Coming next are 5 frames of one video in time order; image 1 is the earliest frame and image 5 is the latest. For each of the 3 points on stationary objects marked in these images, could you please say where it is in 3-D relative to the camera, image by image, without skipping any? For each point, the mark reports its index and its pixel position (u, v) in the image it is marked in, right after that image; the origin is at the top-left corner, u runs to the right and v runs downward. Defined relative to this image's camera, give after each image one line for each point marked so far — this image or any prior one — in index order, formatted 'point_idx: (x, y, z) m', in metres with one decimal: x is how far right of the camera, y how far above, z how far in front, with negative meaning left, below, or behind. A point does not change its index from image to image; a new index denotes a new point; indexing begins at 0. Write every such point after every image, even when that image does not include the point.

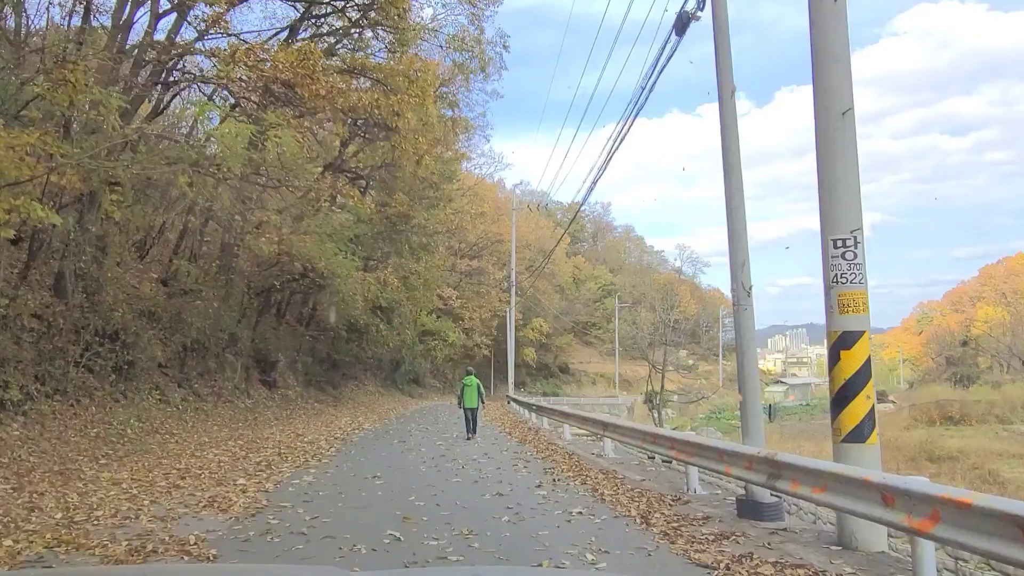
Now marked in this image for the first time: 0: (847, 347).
0: (+2.4, -0.4, +5.3) m
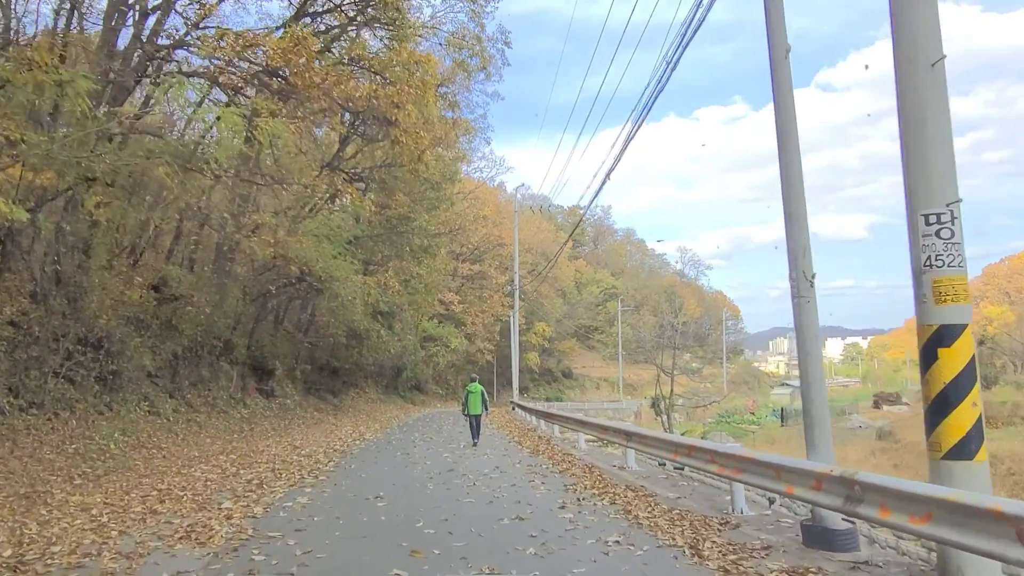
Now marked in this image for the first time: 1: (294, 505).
0: (+2.5, -0.3, +4.4) m
1: (-2.2, -2.2, +7.4) m
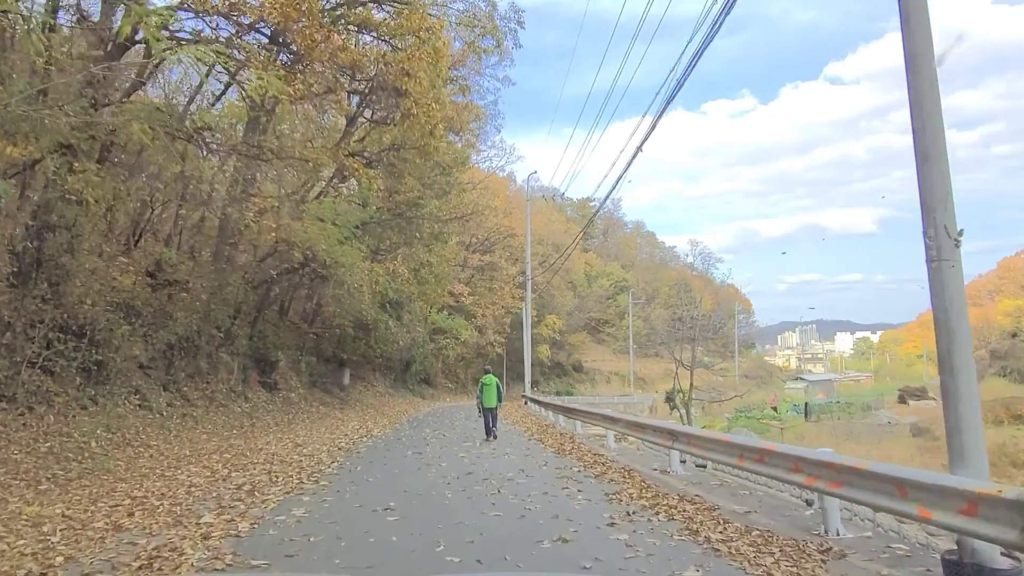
0: (+2.8, -0.1, +3.1) m
1: (-1.9, -1.9, +6.2) m
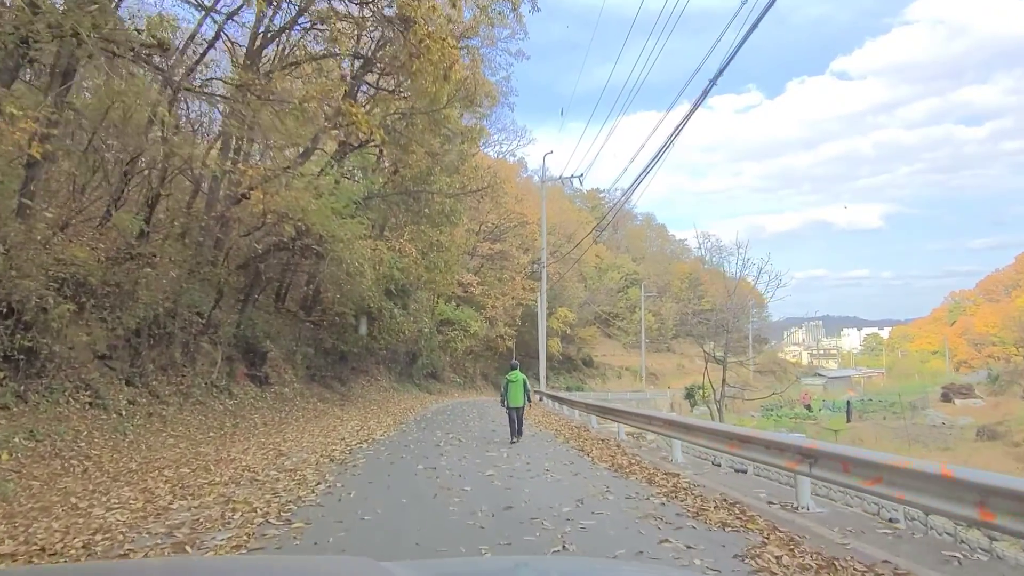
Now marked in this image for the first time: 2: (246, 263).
0: (+3.3, +0.2, +0.4) m
1: (-1.4, -1.6, +3.5) m
2: (-6.8, +0.6, +19.1) m
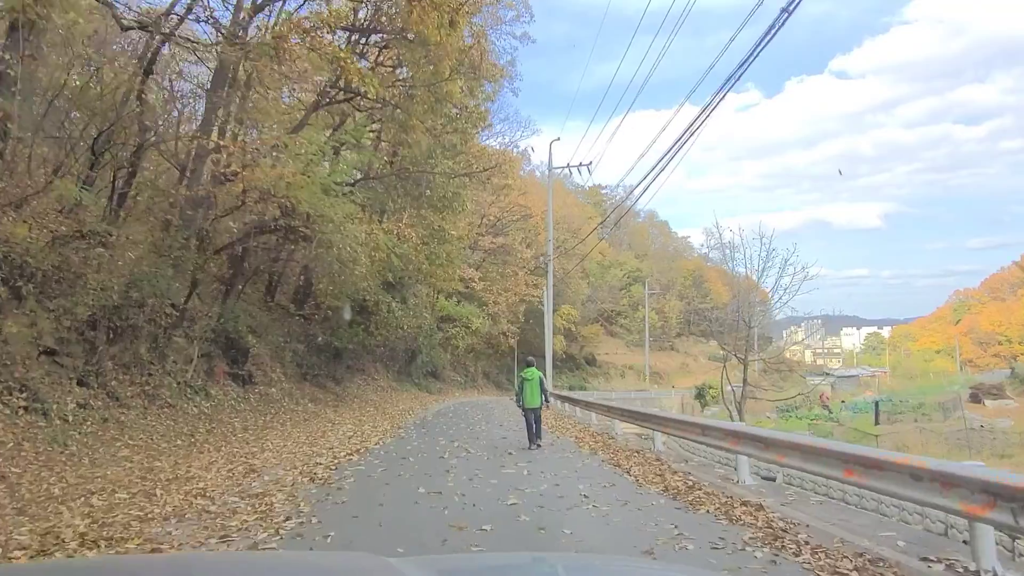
0: (+3.5, +0.4, -1.5) m
1: (-1.1, -1.3, +1.6) m
2: (-6.6, +0.9, +17.2) m
